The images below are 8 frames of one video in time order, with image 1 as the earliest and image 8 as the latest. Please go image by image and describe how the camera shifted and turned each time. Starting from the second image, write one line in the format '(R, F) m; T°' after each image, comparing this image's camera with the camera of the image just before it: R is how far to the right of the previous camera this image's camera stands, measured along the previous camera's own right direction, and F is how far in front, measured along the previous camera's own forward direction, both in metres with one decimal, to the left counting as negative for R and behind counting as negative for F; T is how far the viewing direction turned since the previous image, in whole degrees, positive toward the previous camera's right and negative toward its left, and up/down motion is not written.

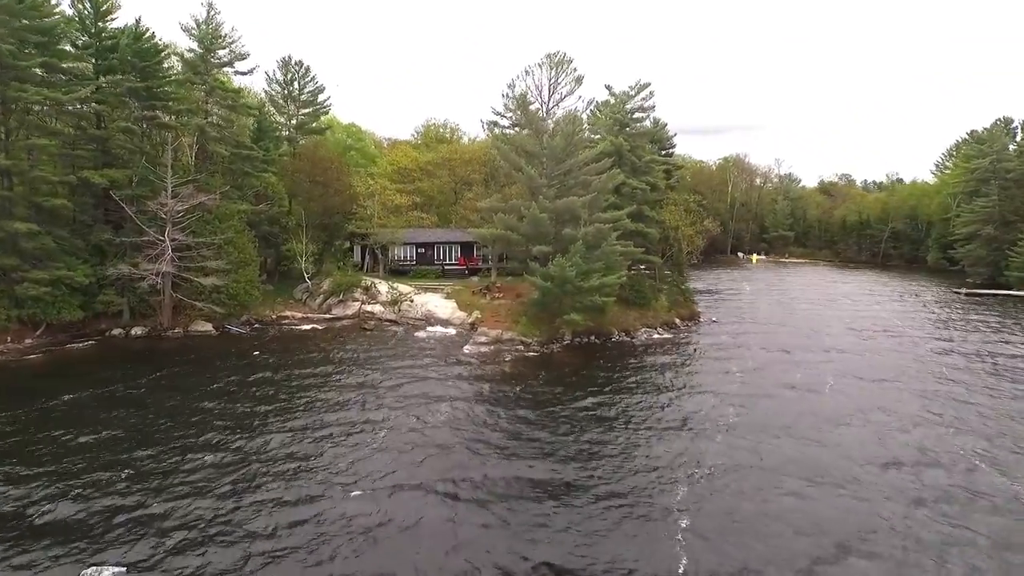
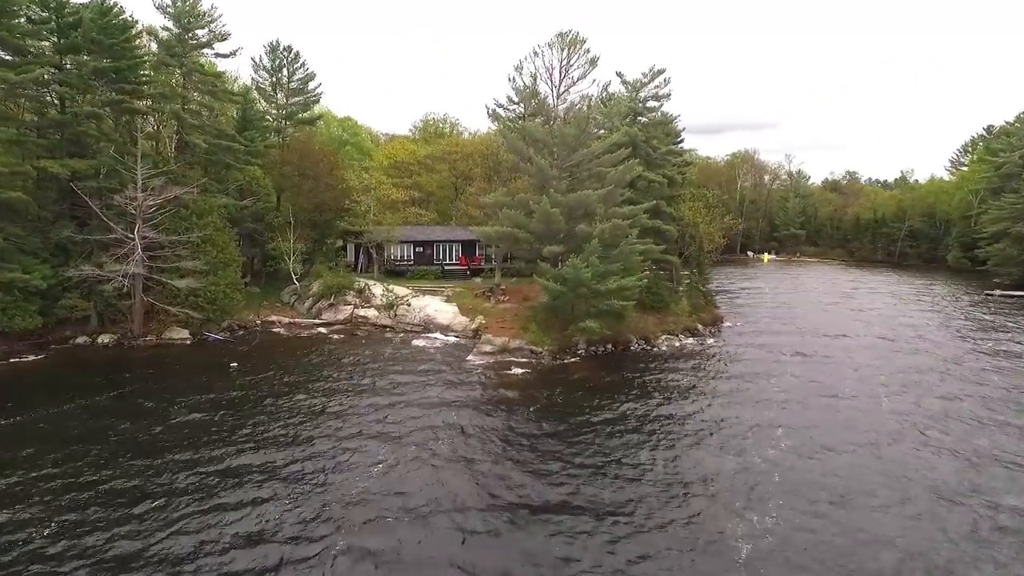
(-0.4, +3.3) m; 0°
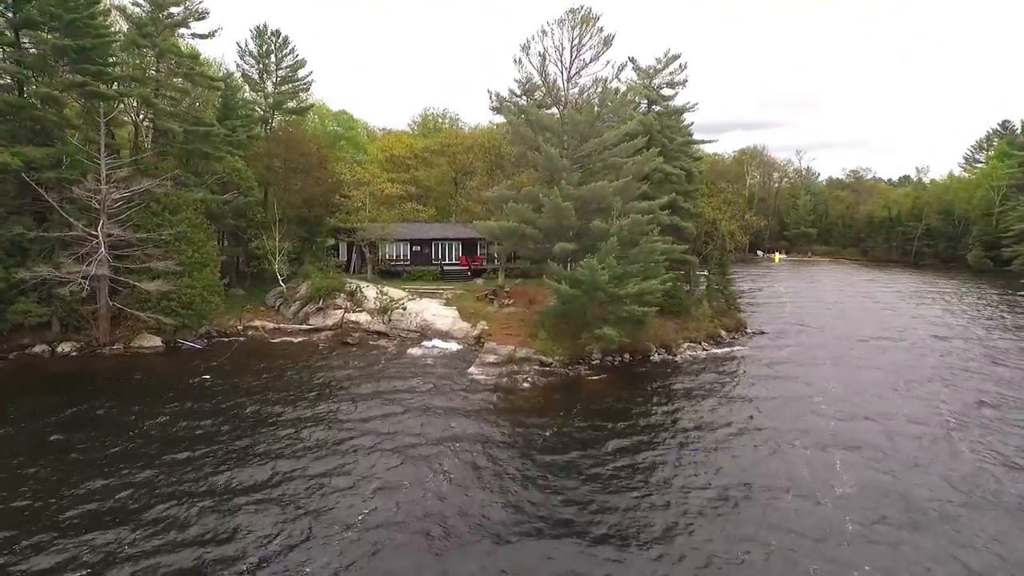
(-0.3, +3.0) m; 0°
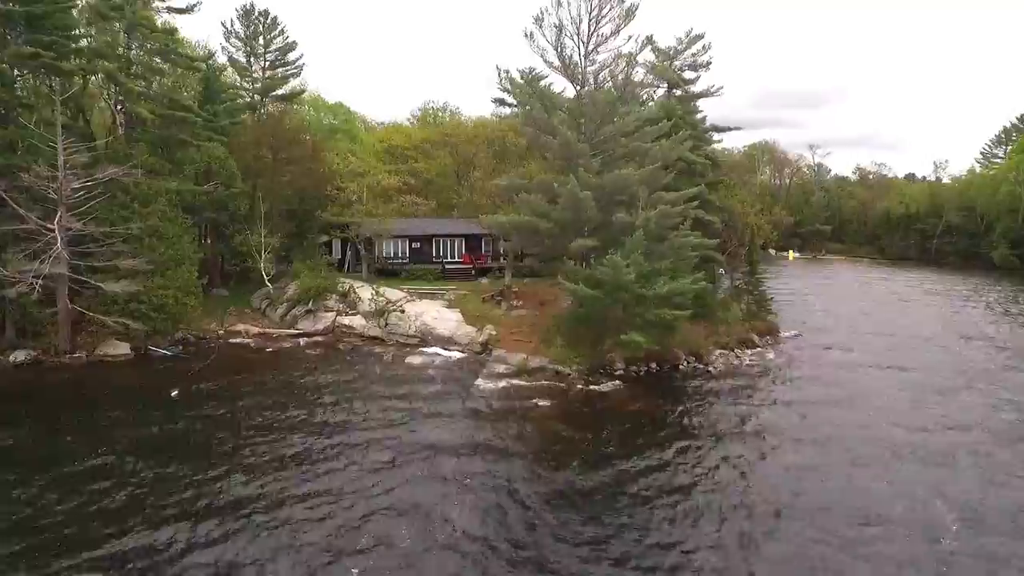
(-0.4, +3.1) m; 0°
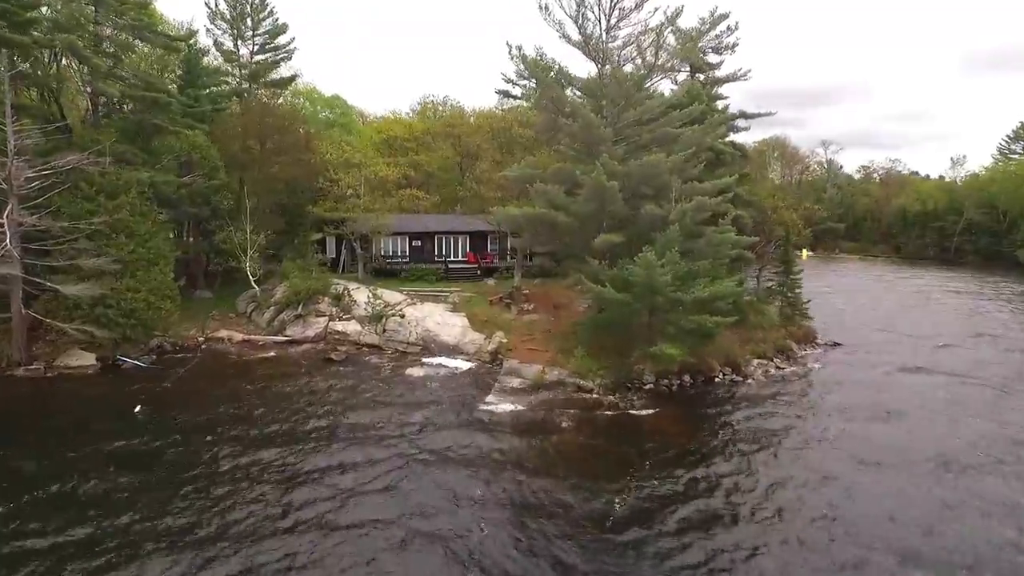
(-0.5, +2.9) m; 0°
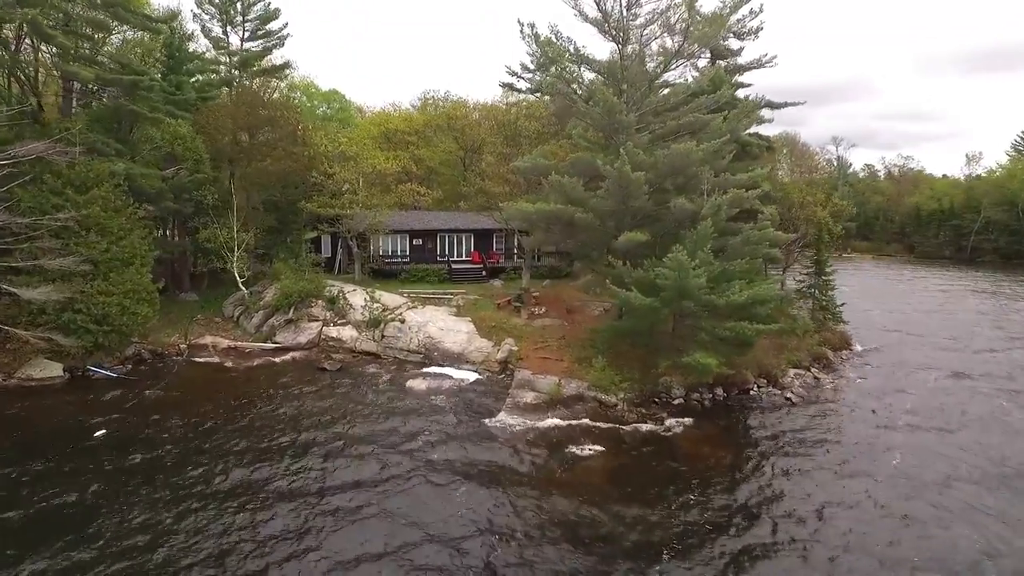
(-0.3, +2.2) m; 0°
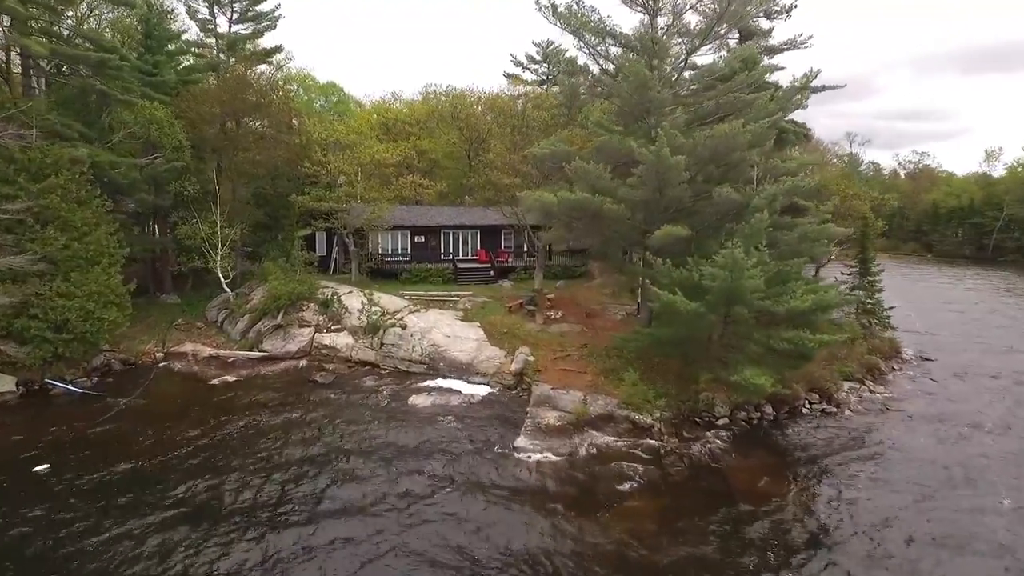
(-0.4, +2.5) m; 0°
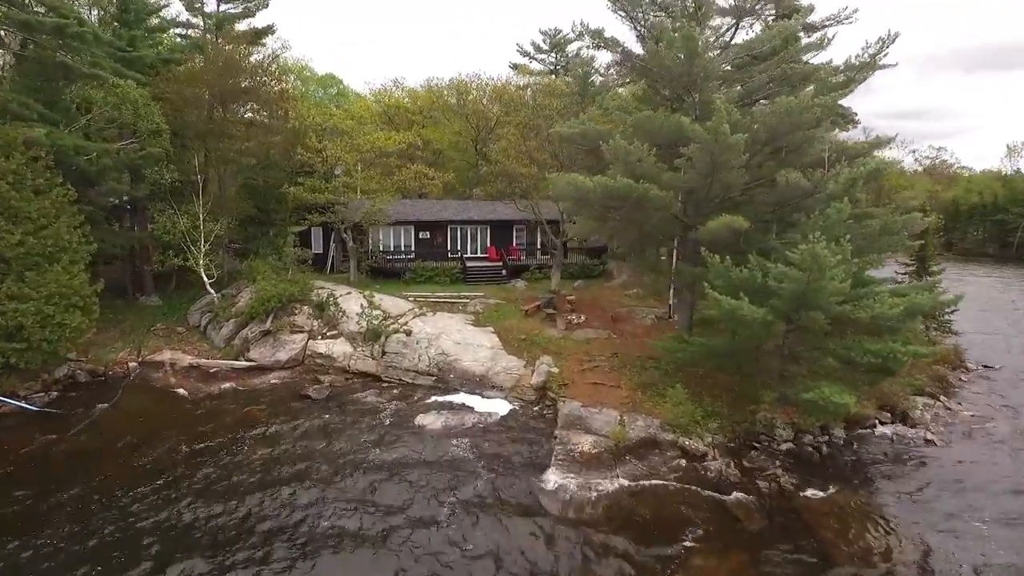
(-0.5, +2.5) m; 0°
